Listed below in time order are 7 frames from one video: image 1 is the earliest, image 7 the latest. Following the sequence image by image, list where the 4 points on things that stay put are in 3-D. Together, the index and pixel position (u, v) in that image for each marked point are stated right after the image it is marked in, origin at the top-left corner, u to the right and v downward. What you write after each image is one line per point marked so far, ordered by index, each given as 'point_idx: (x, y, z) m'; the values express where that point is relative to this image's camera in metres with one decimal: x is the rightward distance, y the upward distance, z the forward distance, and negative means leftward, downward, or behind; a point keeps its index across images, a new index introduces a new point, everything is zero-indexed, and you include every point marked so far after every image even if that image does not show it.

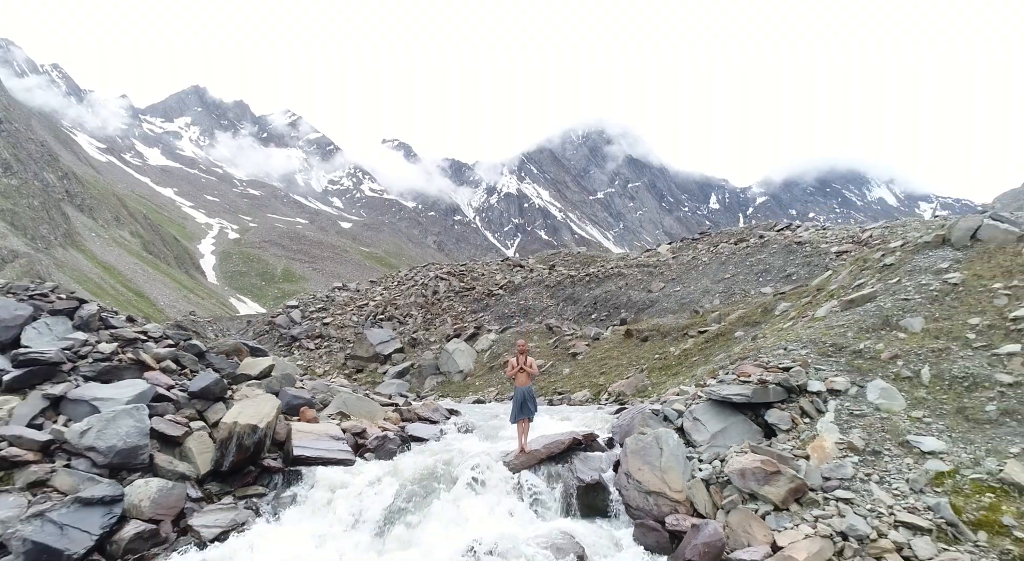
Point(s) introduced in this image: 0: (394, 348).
0: (-3.5, -2.3, +19.8) m
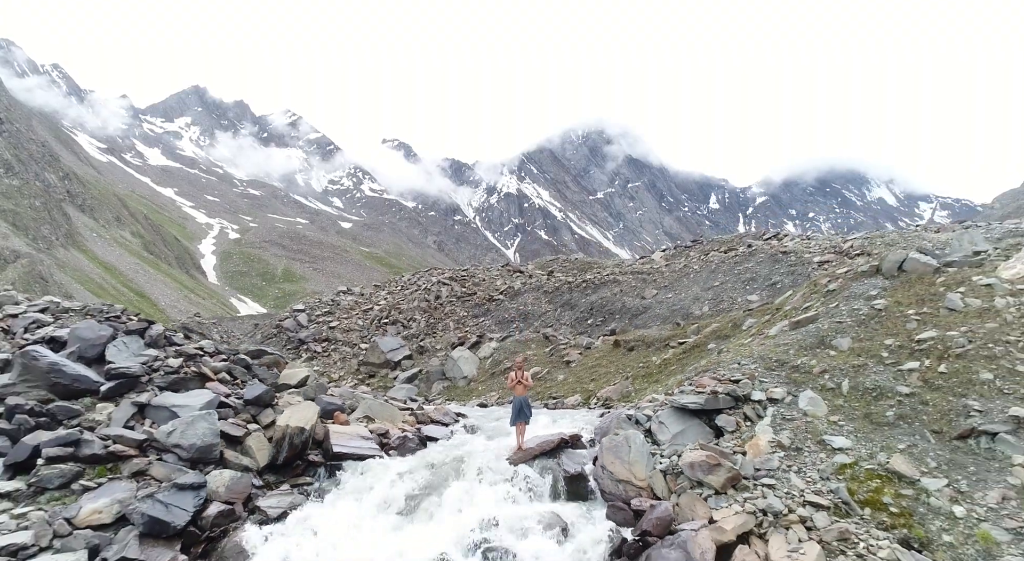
0: (-3.5, -2.6, +21.0) m
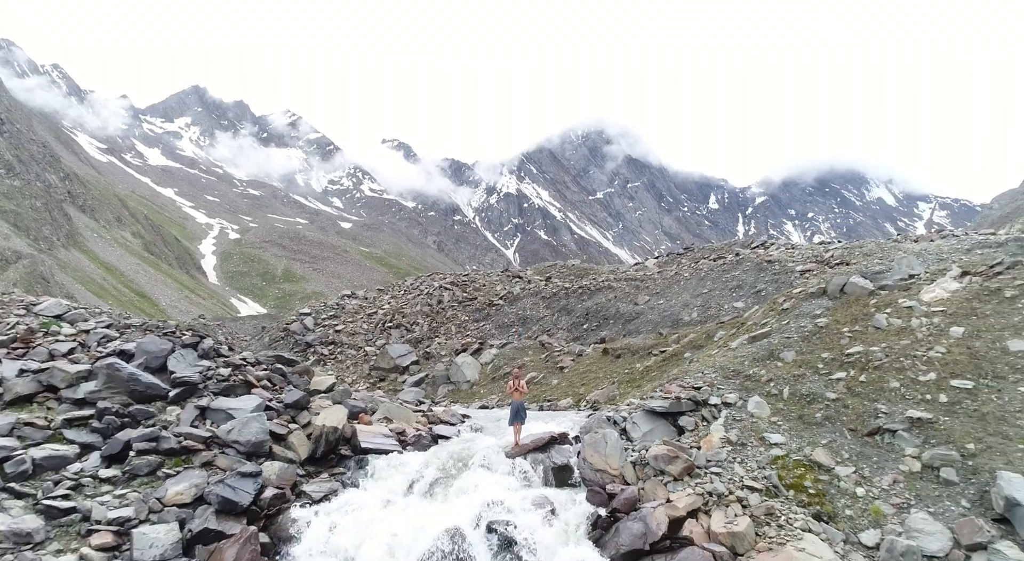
0: (-3.6, -2.9, +22.3) m
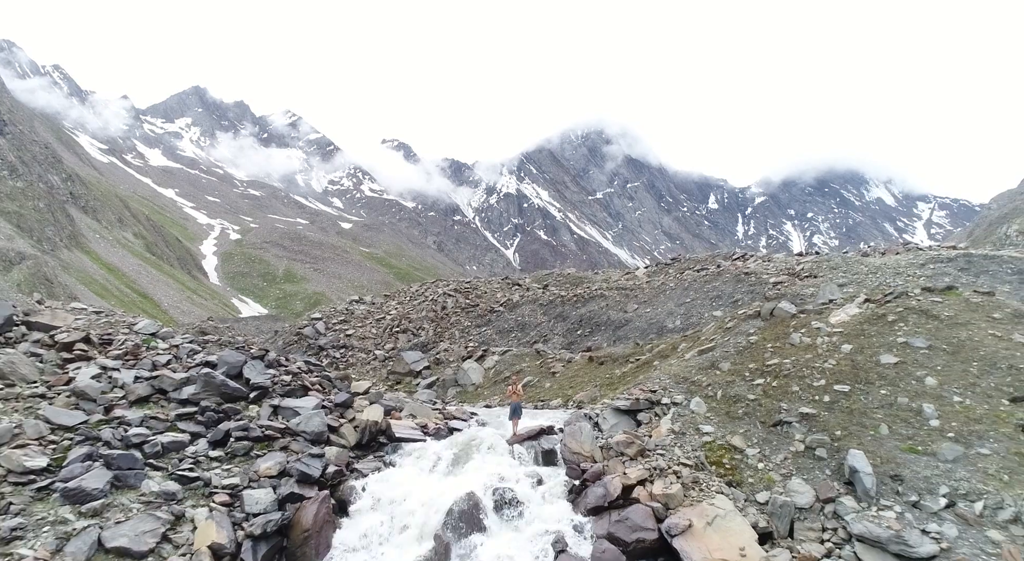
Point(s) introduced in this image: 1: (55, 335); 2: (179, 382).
0: (-3.6, -3.4, +24.7) m
1: (-8.1, -0.9, +10.9) m
2: (-5.7, -1.7, +10.5) m
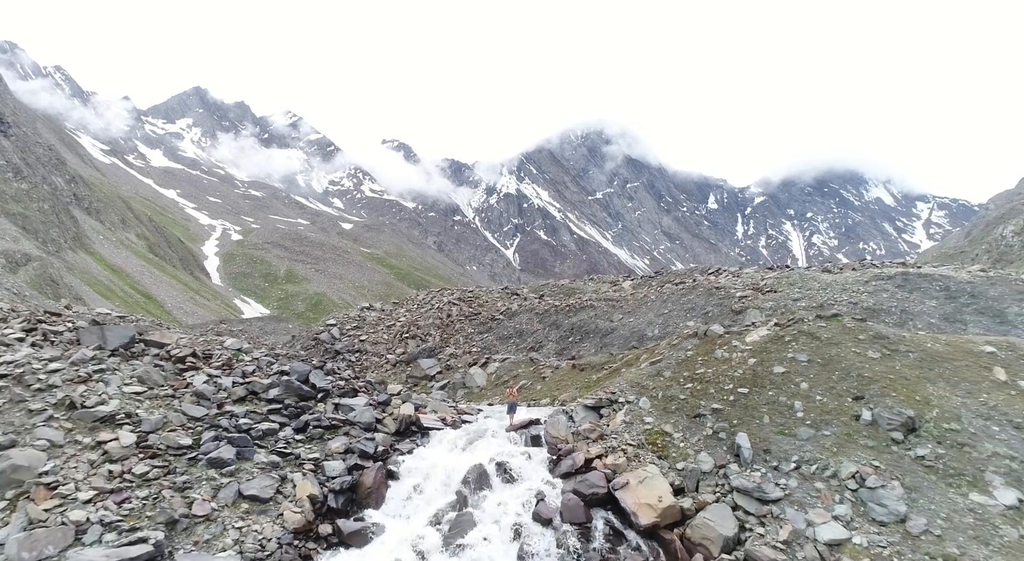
0: (-3.6, -4.0, +28.4) m
1: (-8.2, -1.7, +14.6) m
2: (-5.8, -2.4, +14.2) m
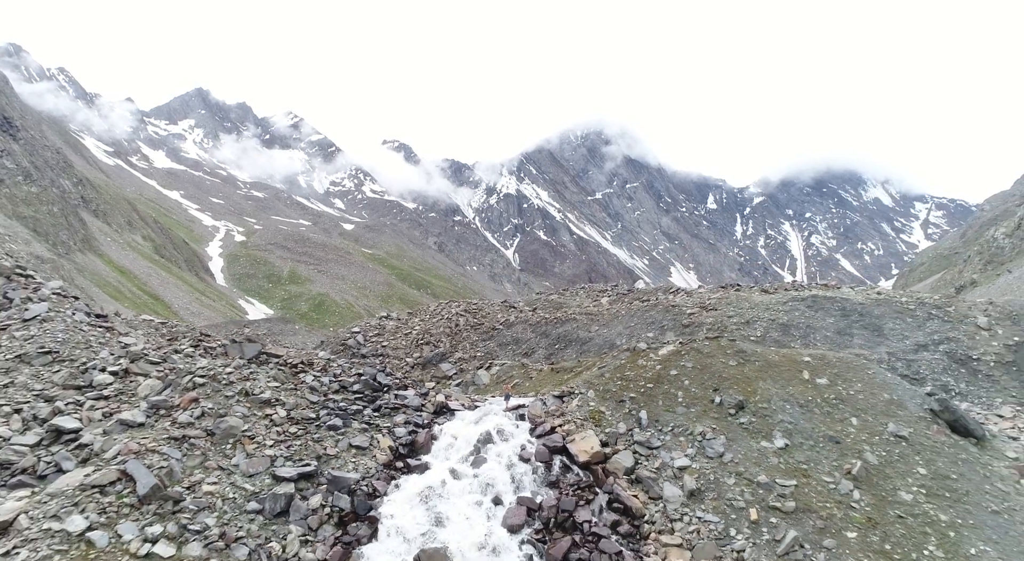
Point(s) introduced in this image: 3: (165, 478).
0: (-3.8, -5.3, +36.2) m
1: (-8.3, -2.9, +22.4) m
2: (-5.9, -3.7, +22.0) m
3: (-8.8, -5.0, +15.5) m
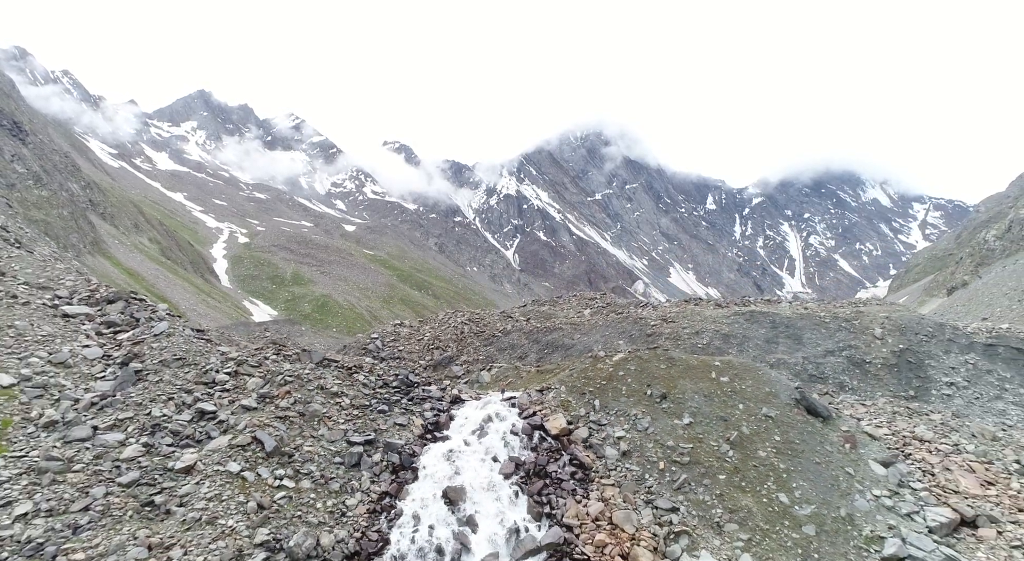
0: (-4.1, -6.6, +44.6) m
1: (-8.6, -4.2, +30.8) m
2: (-6.2, -5.0, +30.4) m
3: (-9.1, -6.3, +23.9) m
